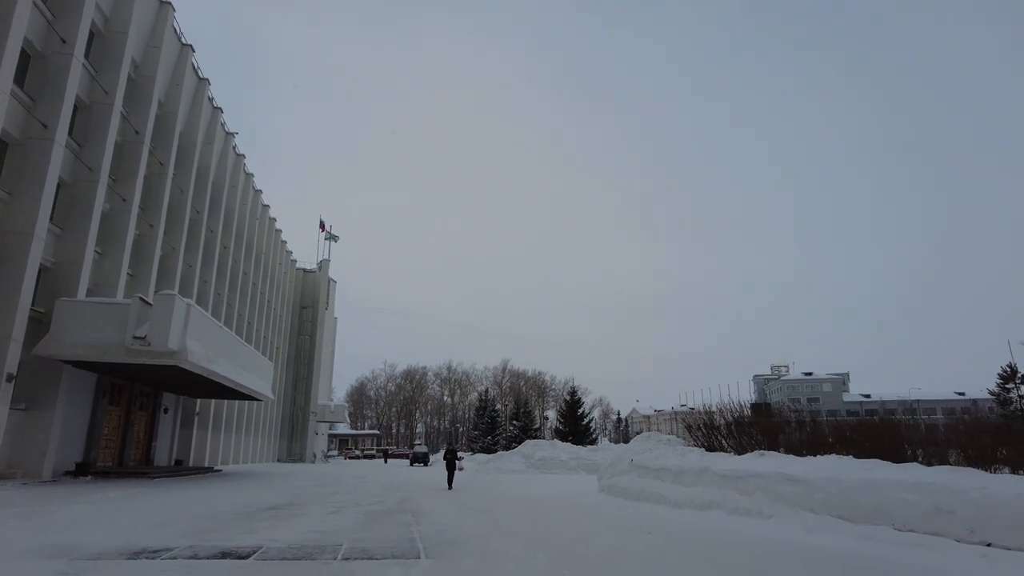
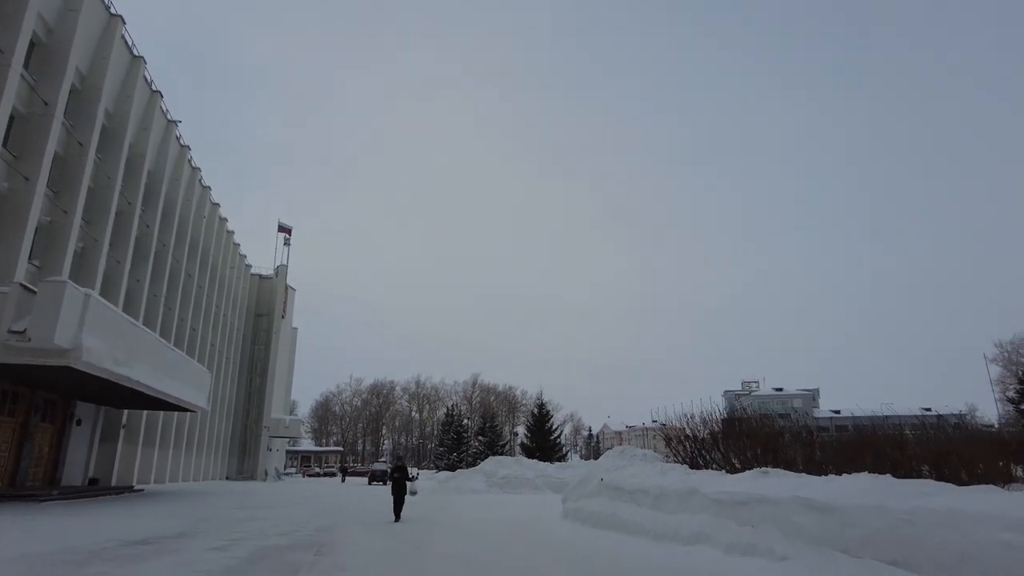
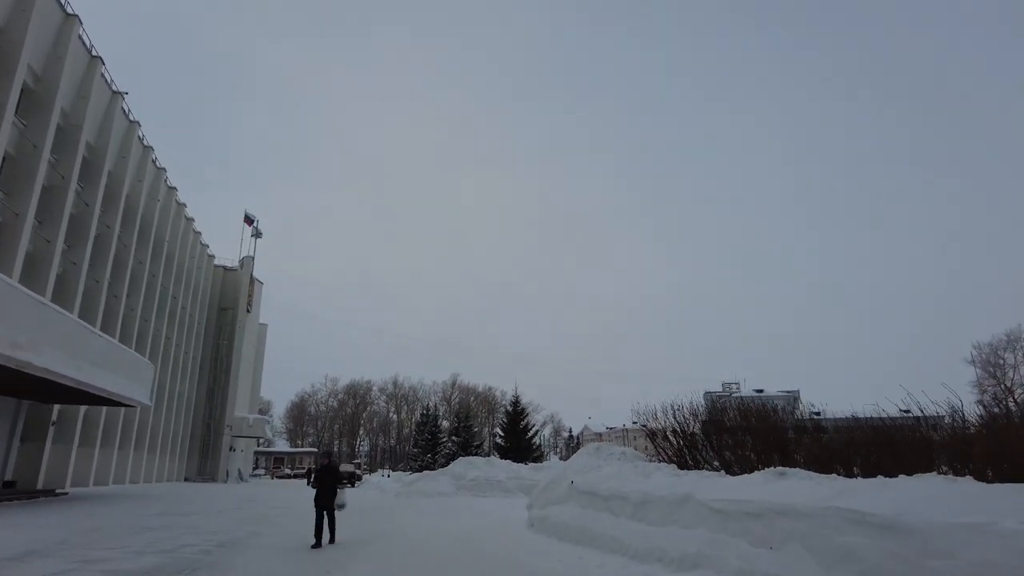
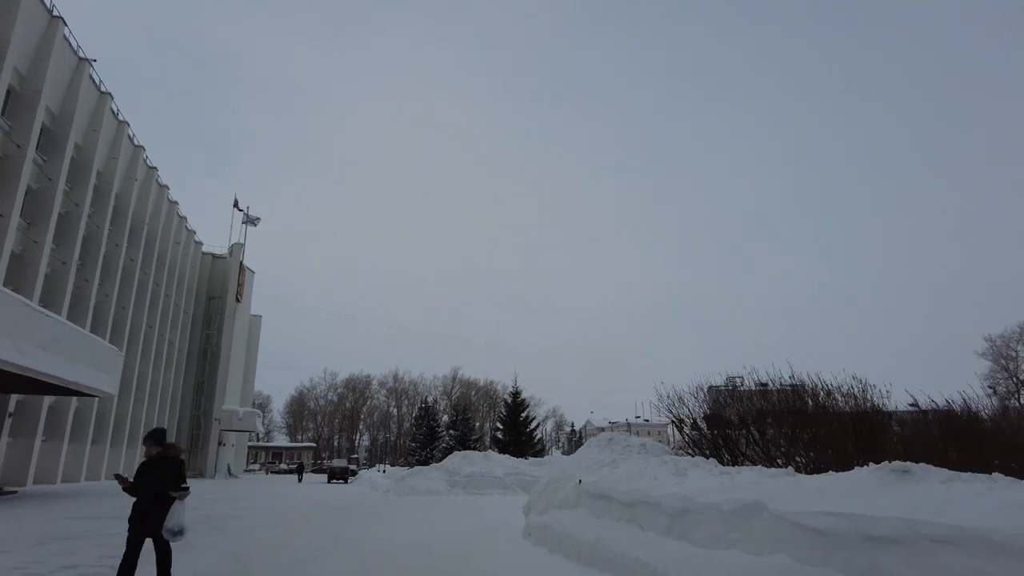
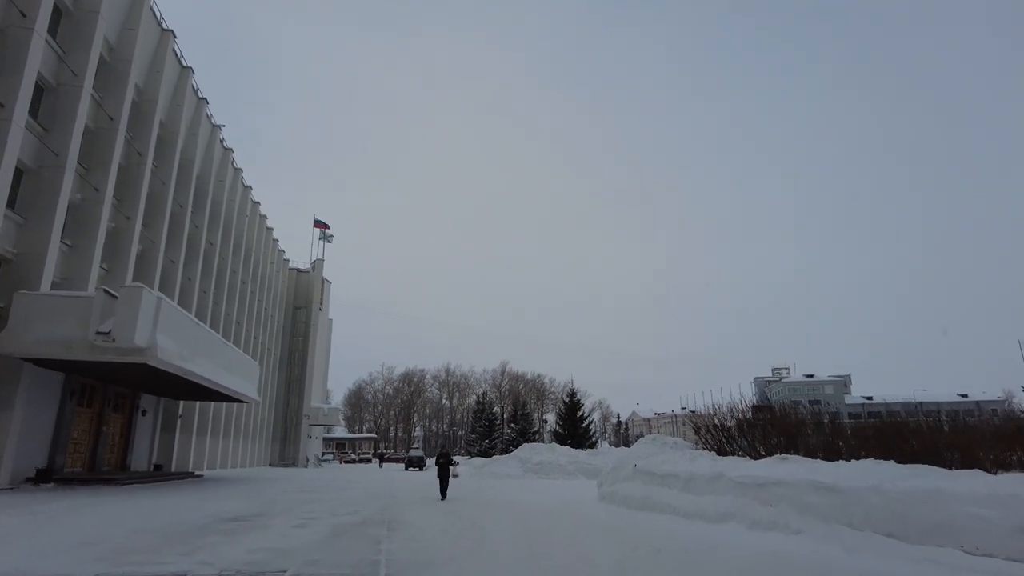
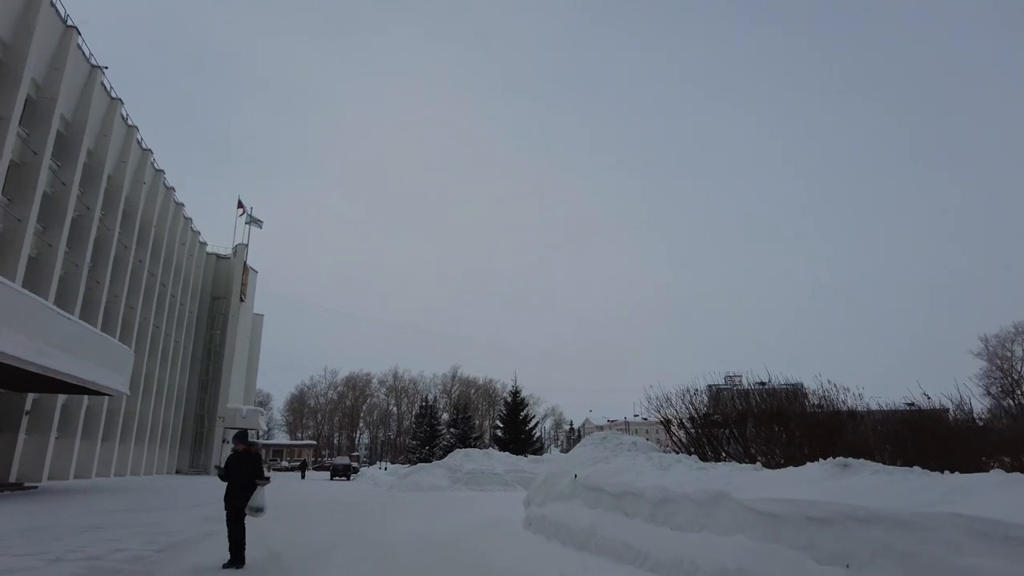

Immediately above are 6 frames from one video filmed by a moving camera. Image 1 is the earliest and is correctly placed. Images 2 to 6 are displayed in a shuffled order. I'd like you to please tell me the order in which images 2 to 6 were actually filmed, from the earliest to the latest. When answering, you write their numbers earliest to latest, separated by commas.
5, 2, 3, 6, 4
